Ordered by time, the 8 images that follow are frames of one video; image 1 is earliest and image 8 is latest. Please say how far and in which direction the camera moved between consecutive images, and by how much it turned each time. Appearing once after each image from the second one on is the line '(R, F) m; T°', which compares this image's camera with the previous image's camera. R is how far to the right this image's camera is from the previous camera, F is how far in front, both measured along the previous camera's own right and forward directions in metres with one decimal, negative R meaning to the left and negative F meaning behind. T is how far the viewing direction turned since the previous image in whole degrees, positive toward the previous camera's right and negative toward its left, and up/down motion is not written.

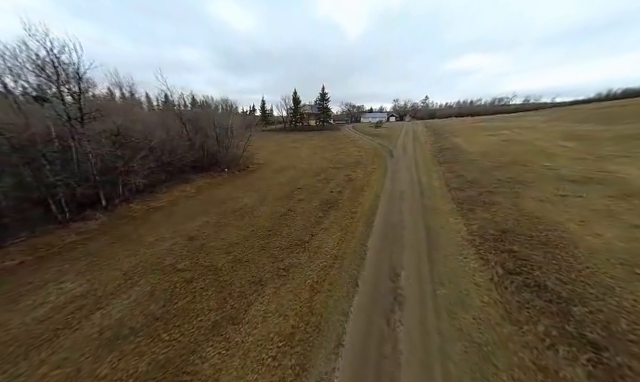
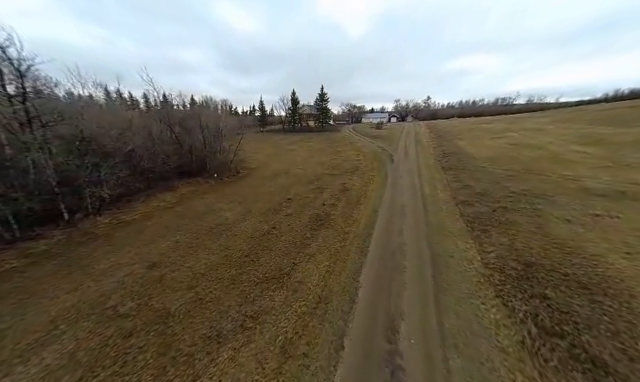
(+0.4, +1.0) m; 0°
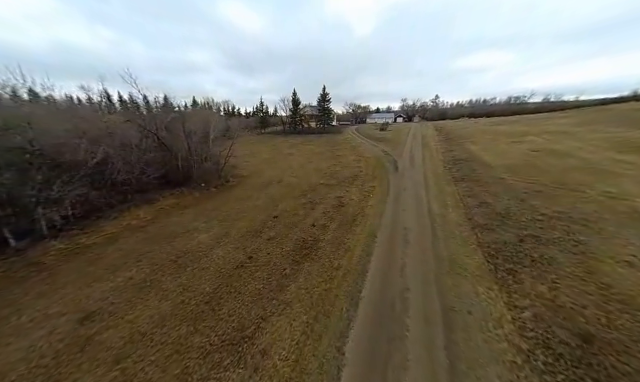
(+0.6, +1.2) m; -1°
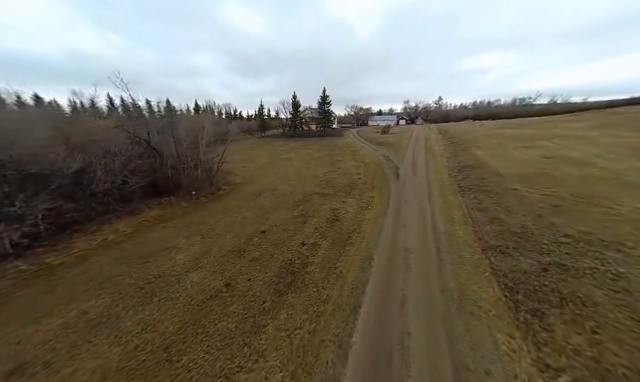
(+0.4, +0.8) m; -1°
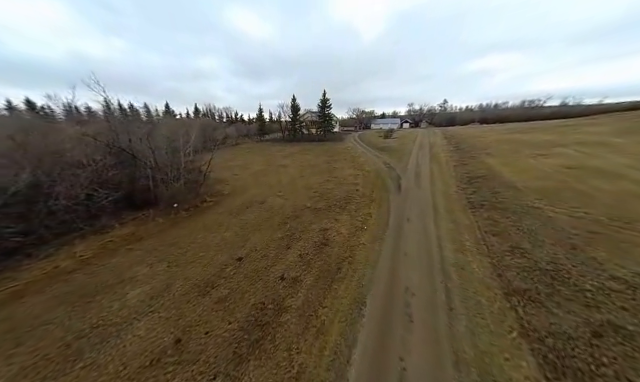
(+0.6, +1.1) m; -1°
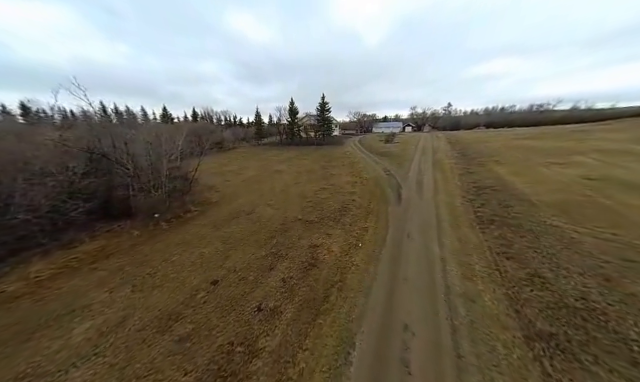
(+0.4, +0.8) m; 0°
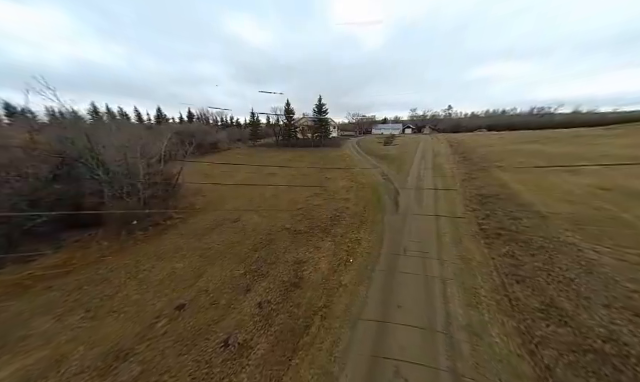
(+0.4, +0.7) m; 0°
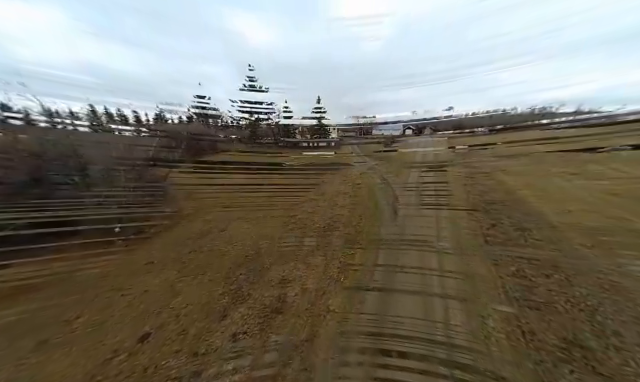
(+0.4, +0.6) m; 0°
